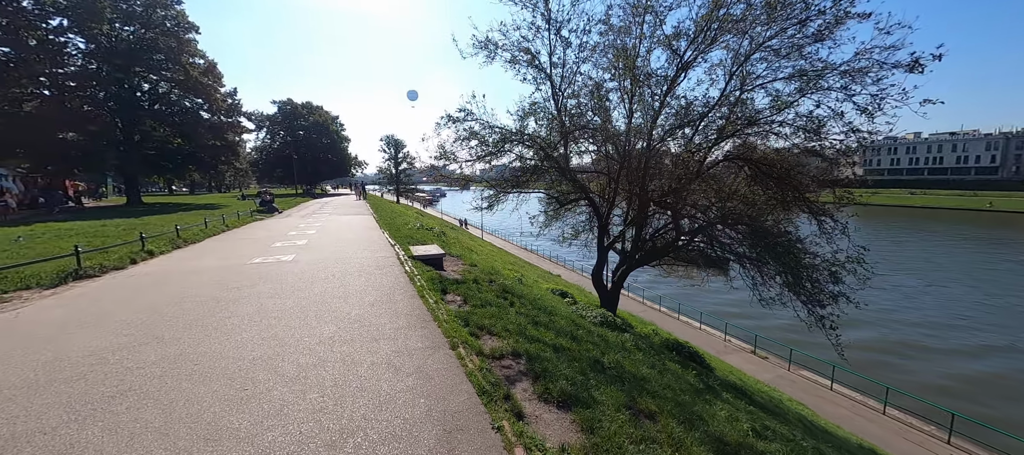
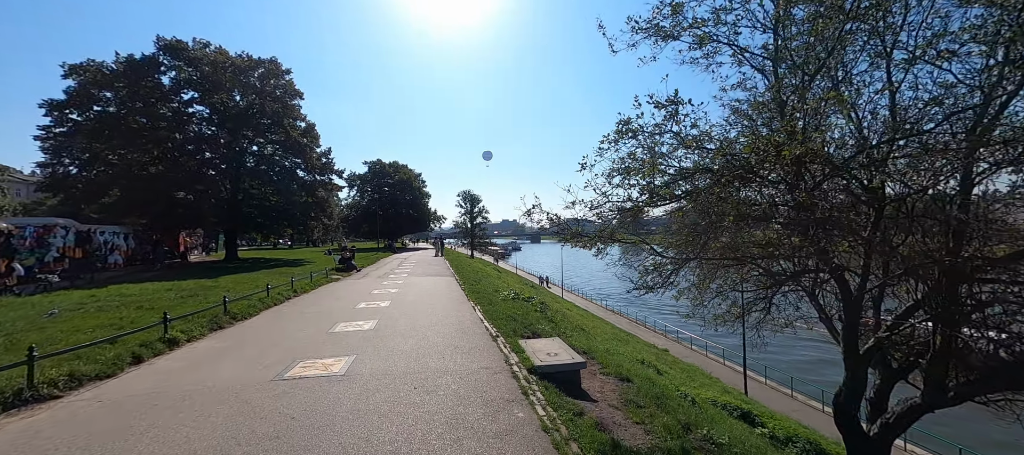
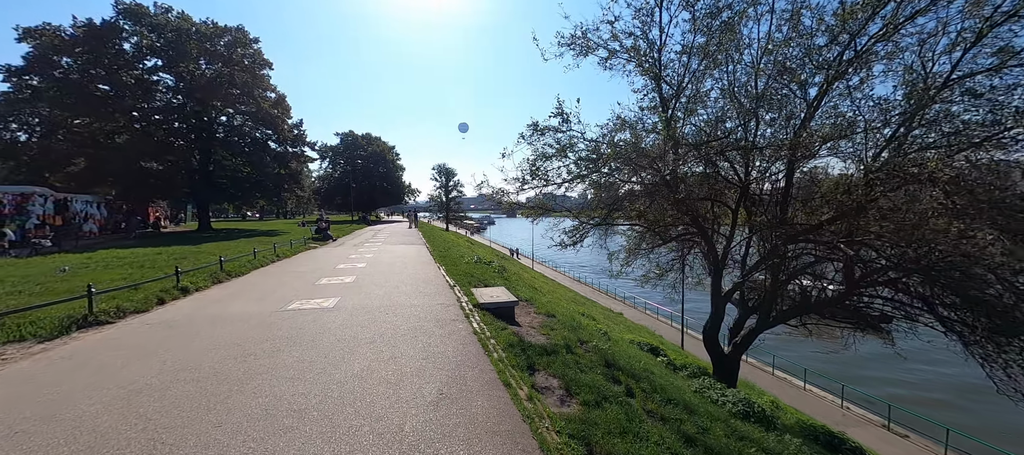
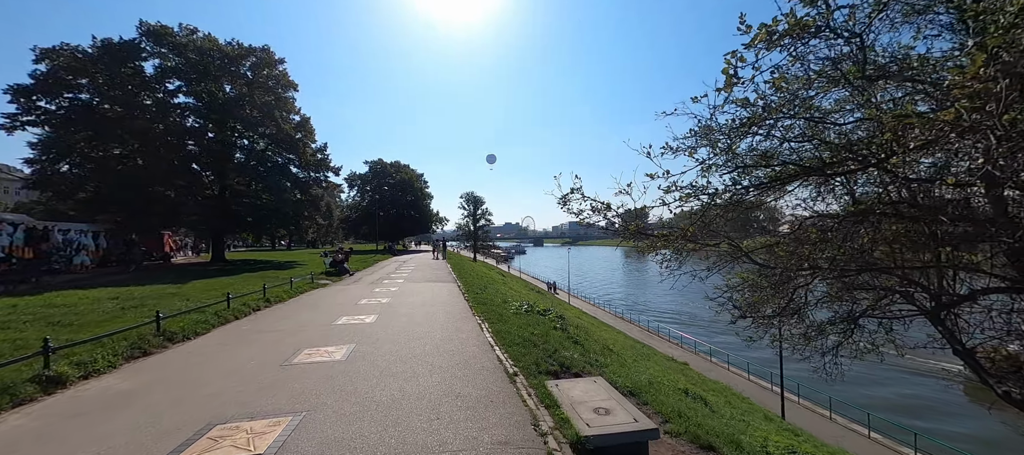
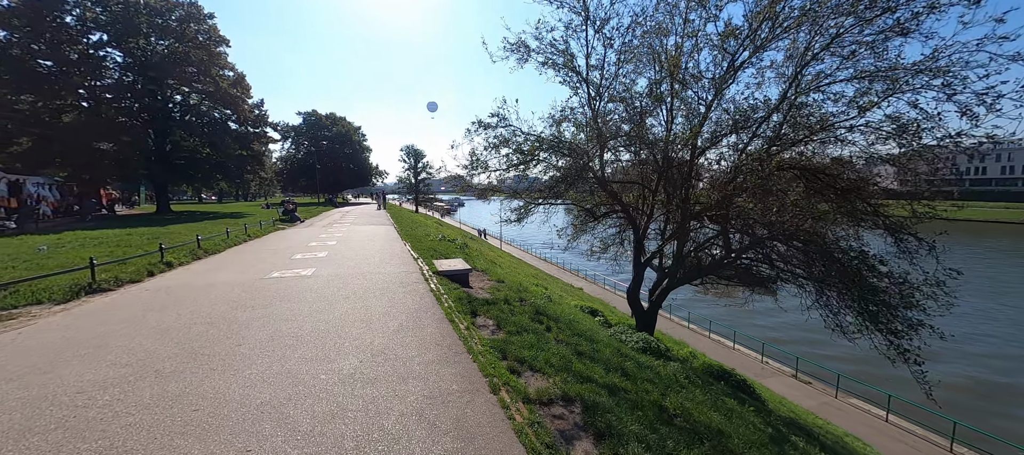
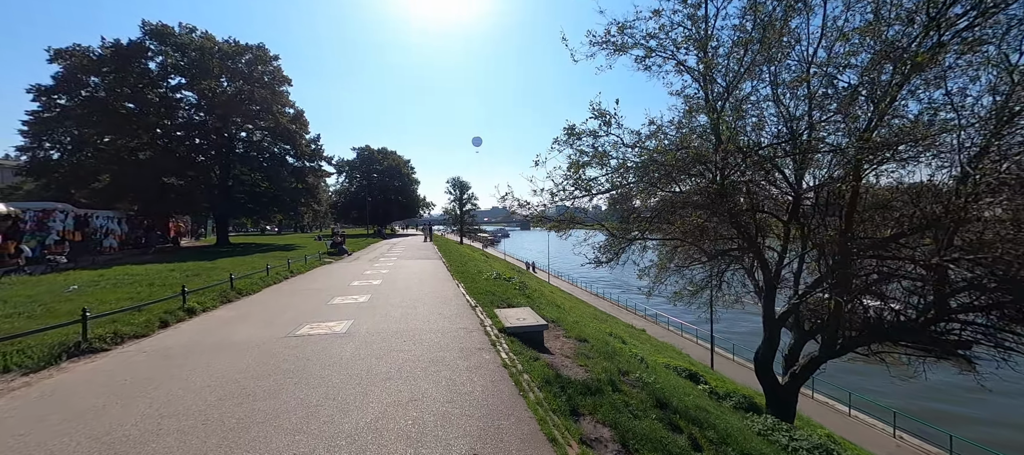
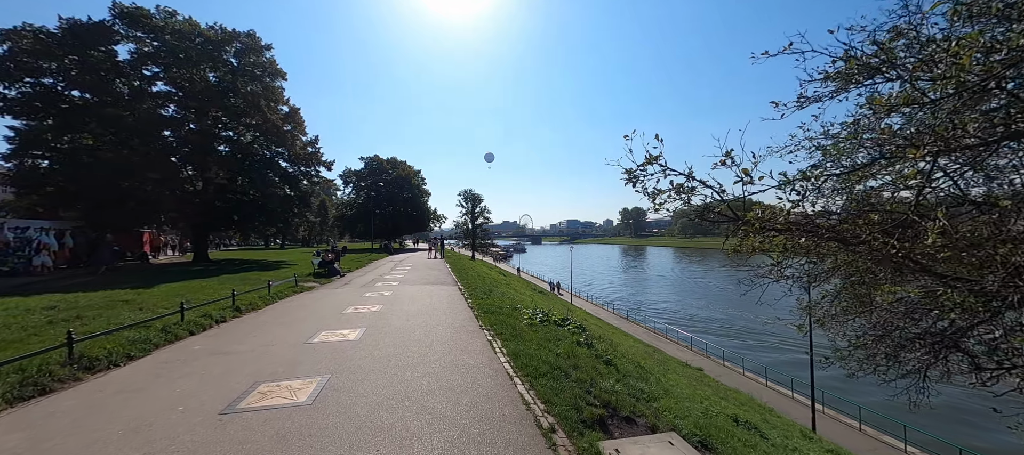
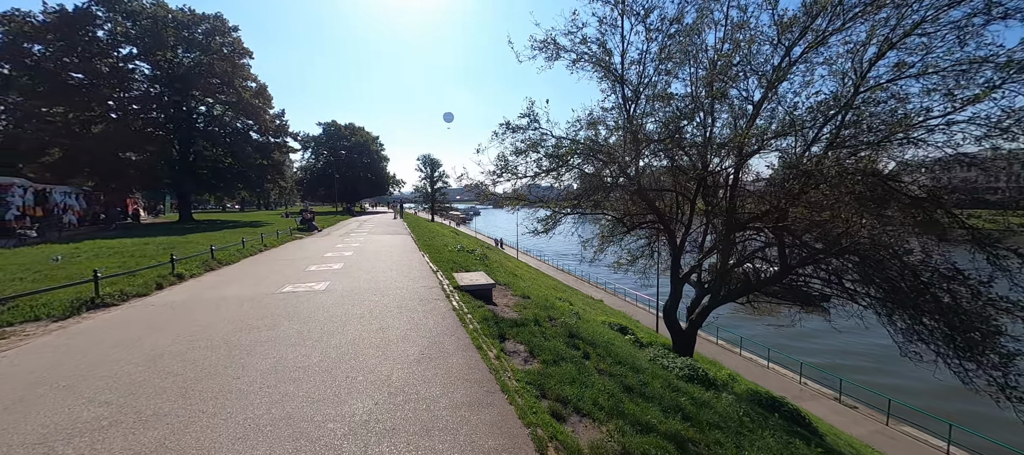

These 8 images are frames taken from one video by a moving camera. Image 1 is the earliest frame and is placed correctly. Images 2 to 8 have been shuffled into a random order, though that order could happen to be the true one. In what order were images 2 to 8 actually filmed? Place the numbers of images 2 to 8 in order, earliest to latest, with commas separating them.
5, 8, 3, 6, 2, 4, 7
